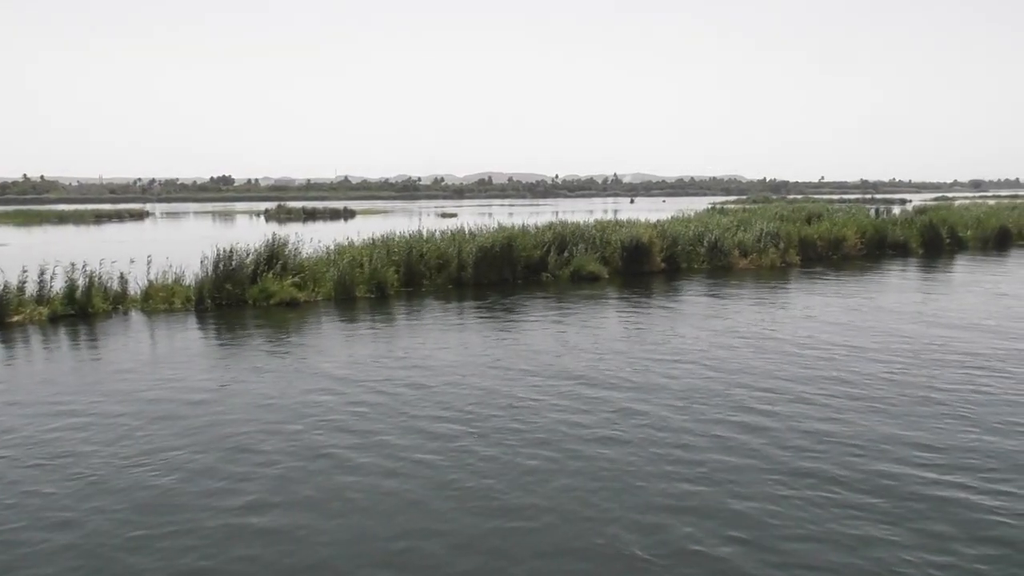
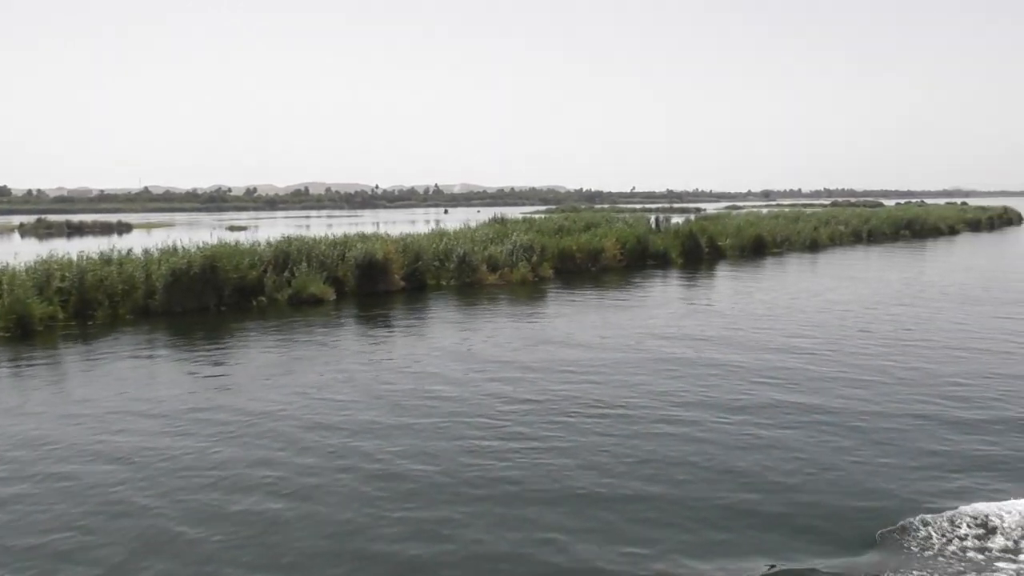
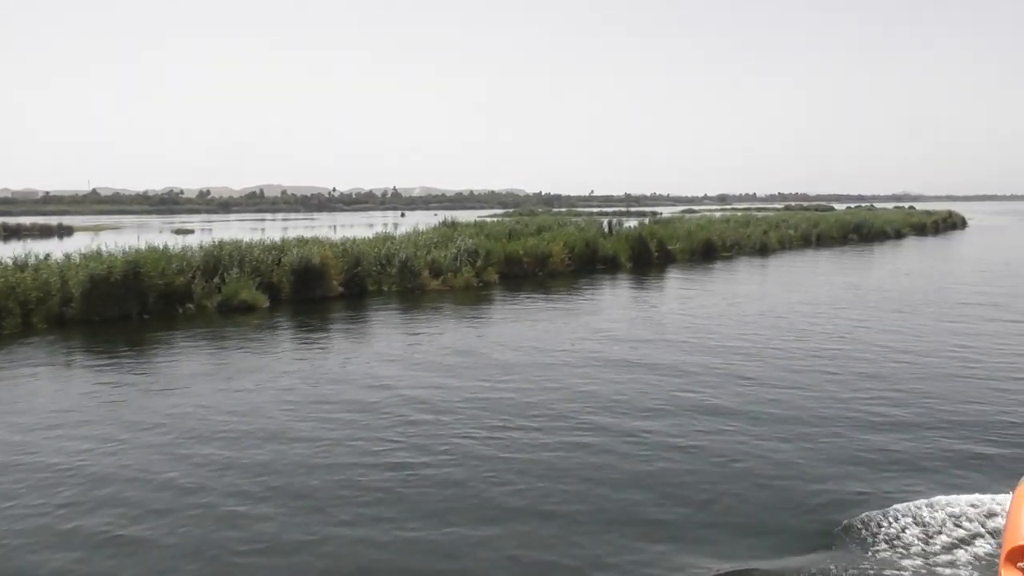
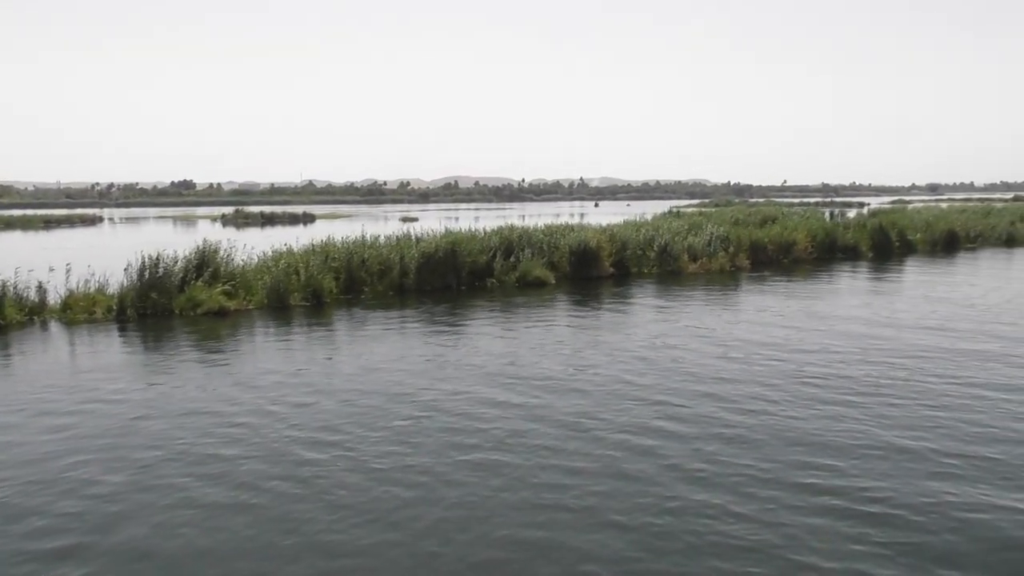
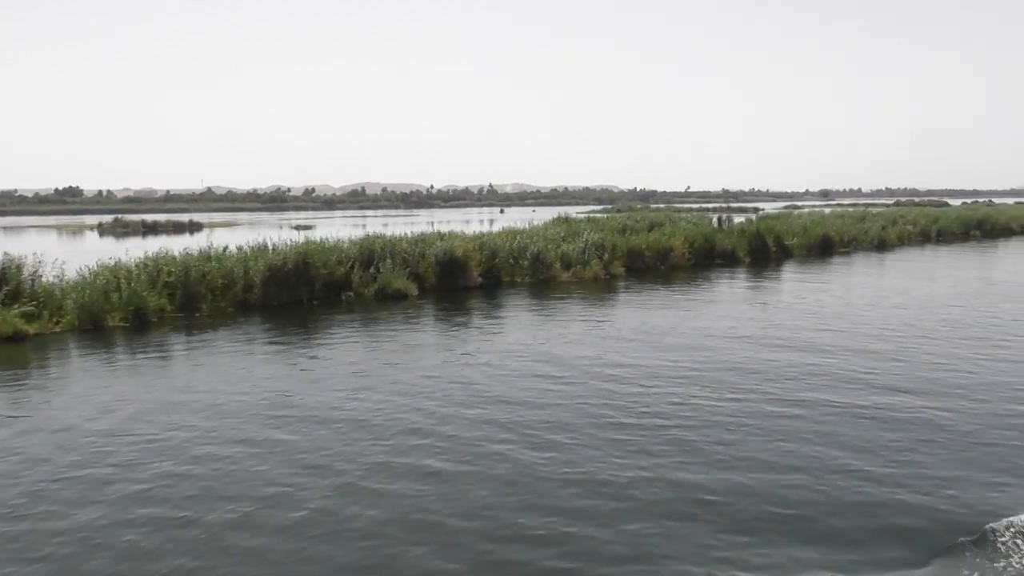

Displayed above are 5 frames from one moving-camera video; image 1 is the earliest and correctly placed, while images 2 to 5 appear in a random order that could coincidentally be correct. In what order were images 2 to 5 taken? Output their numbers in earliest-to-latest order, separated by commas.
4, 5, 2, 3
